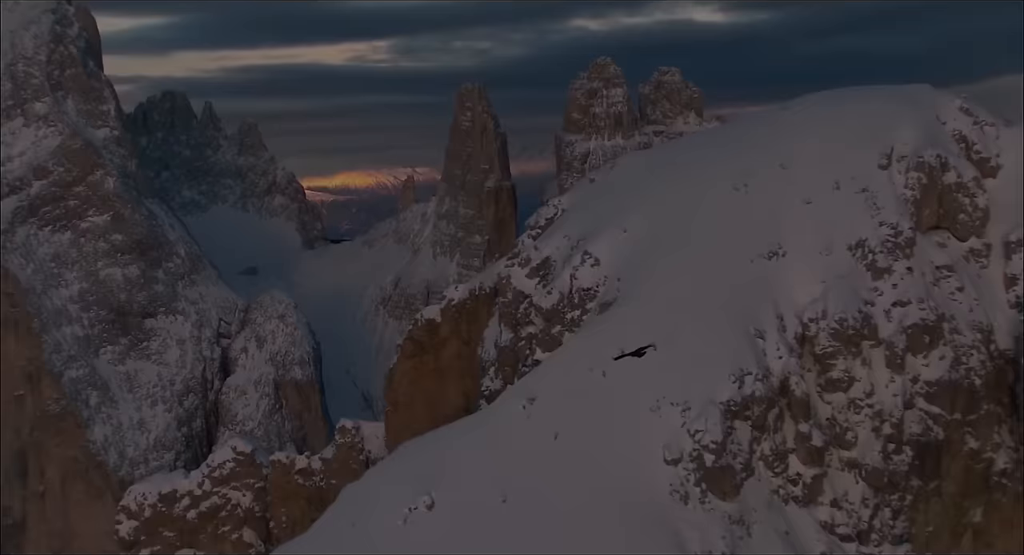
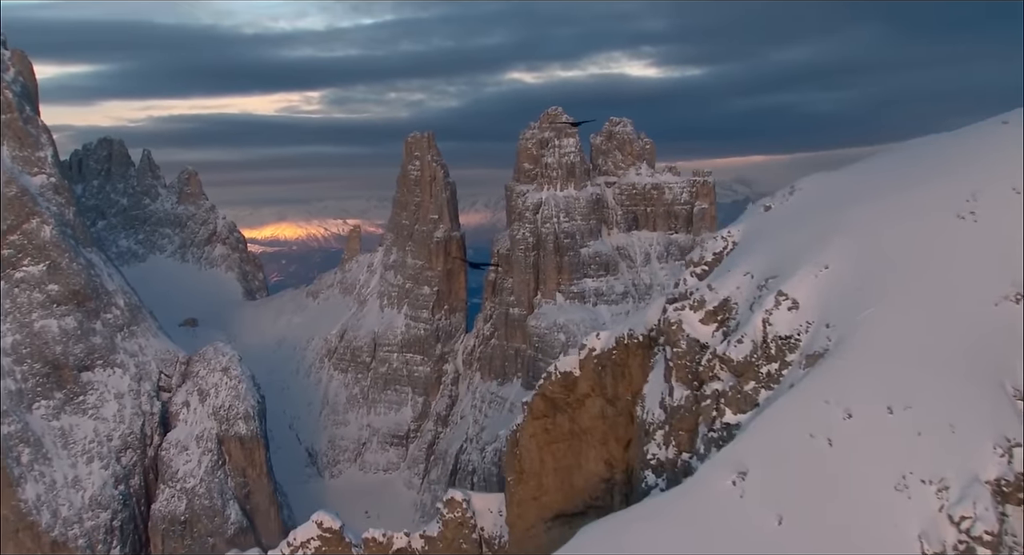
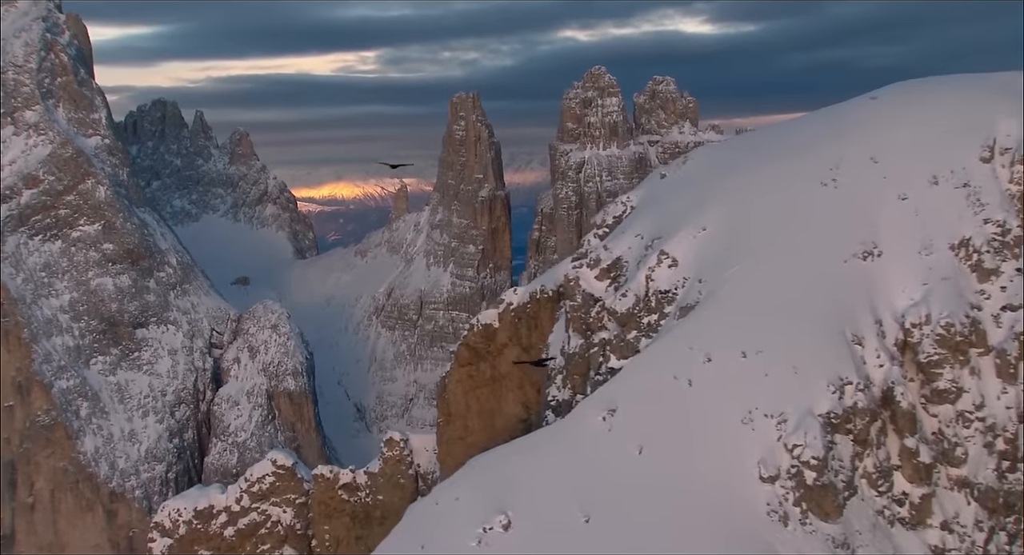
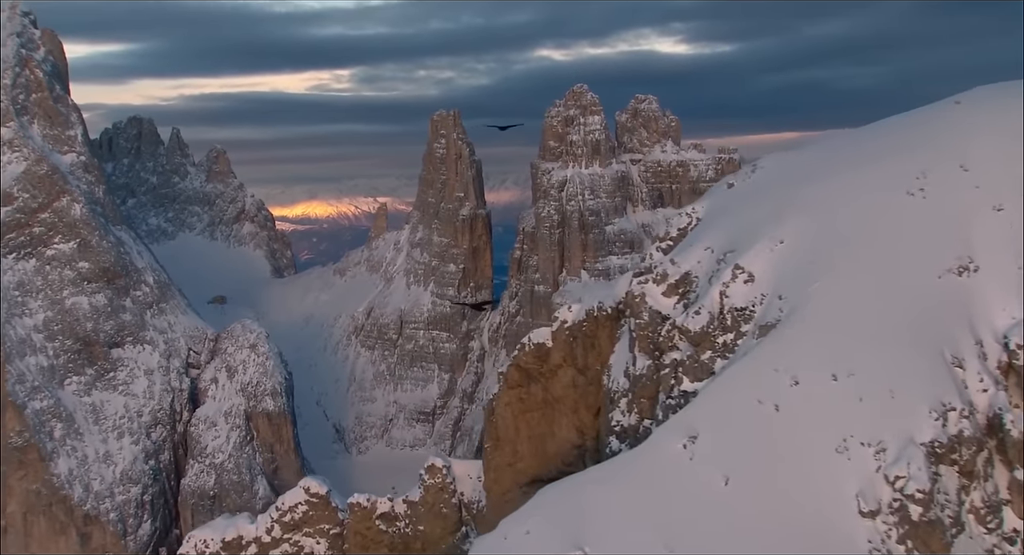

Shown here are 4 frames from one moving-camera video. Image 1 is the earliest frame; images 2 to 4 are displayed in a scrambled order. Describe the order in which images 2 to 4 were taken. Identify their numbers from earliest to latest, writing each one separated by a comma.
3, 4, 2
